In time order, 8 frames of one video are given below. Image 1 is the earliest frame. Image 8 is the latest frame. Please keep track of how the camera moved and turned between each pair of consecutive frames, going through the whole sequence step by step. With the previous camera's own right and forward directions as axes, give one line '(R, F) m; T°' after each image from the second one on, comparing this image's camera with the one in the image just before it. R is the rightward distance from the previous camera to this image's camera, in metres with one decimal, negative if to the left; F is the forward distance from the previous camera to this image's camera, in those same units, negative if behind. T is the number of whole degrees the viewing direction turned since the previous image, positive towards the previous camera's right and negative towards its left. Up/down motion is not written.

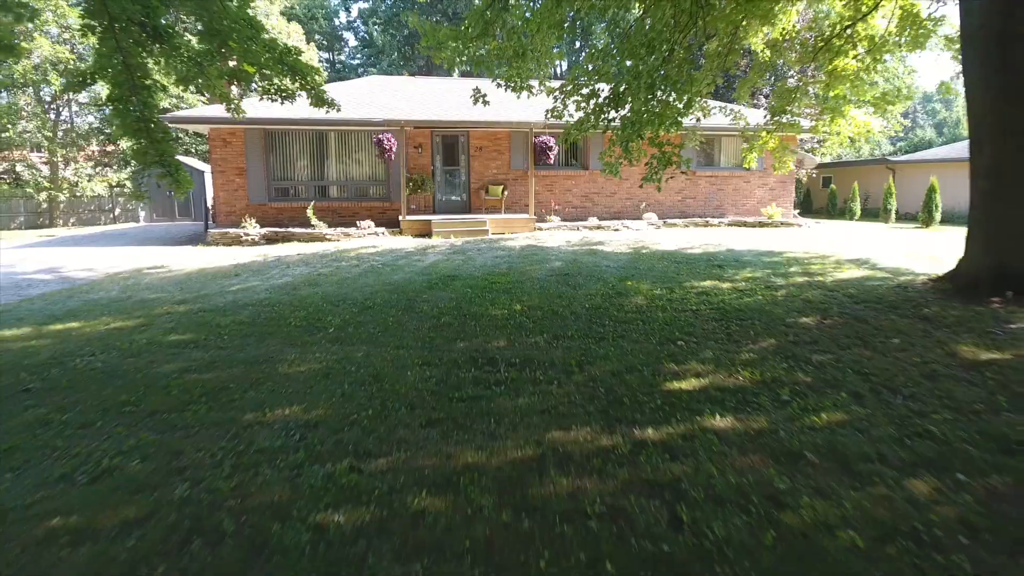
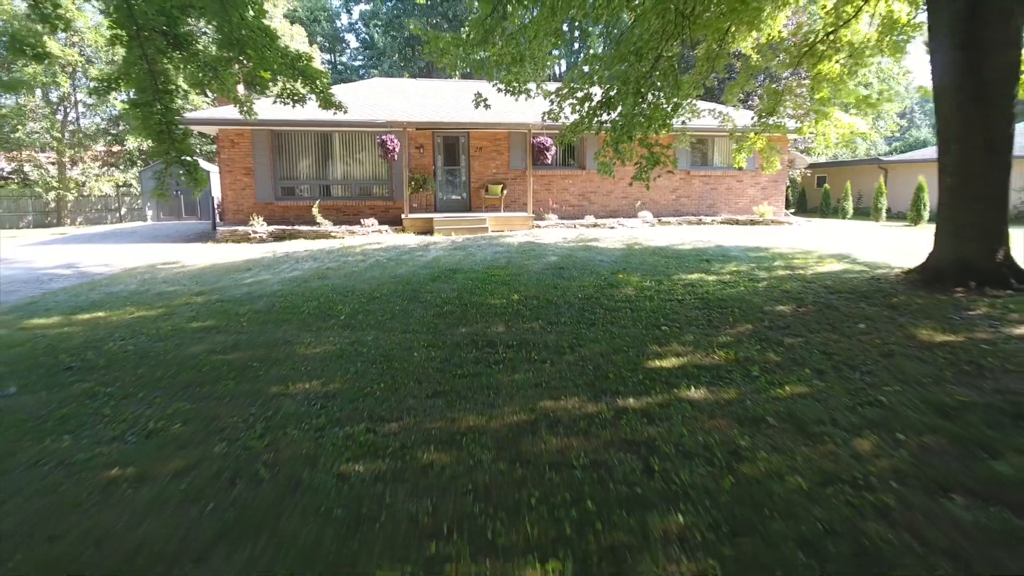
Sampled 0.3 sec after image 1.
(0.0, -0.4) m; 0°
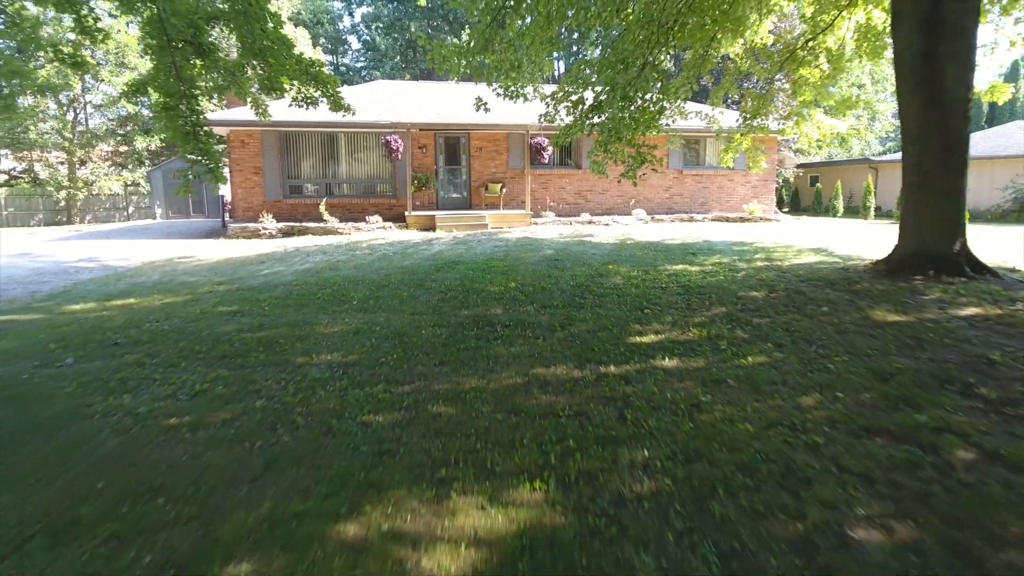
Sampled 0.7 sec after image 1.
(0.0, -0.5) m; 0°
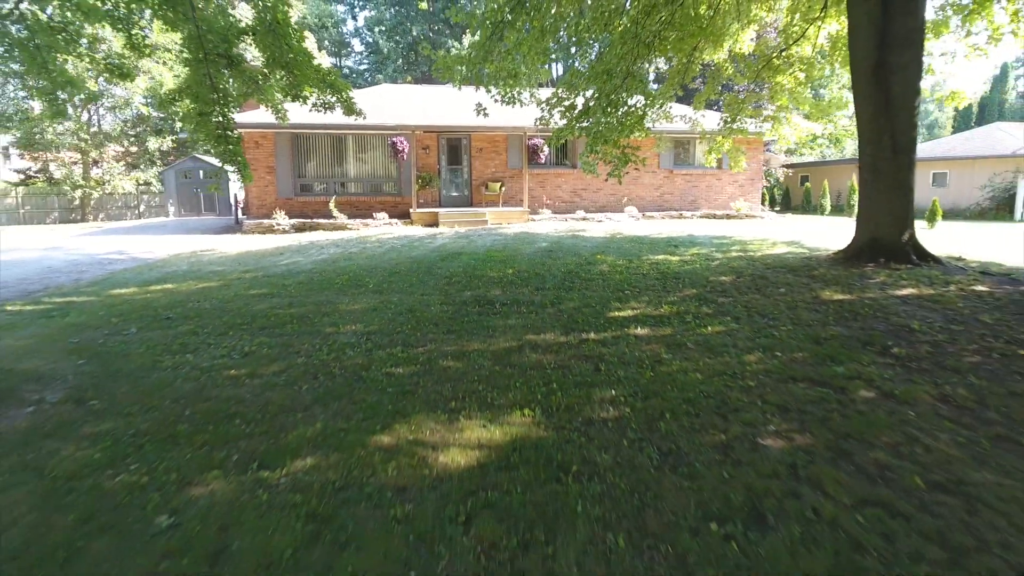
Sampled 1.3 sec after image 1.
(0.0, -0.7) m; 0°
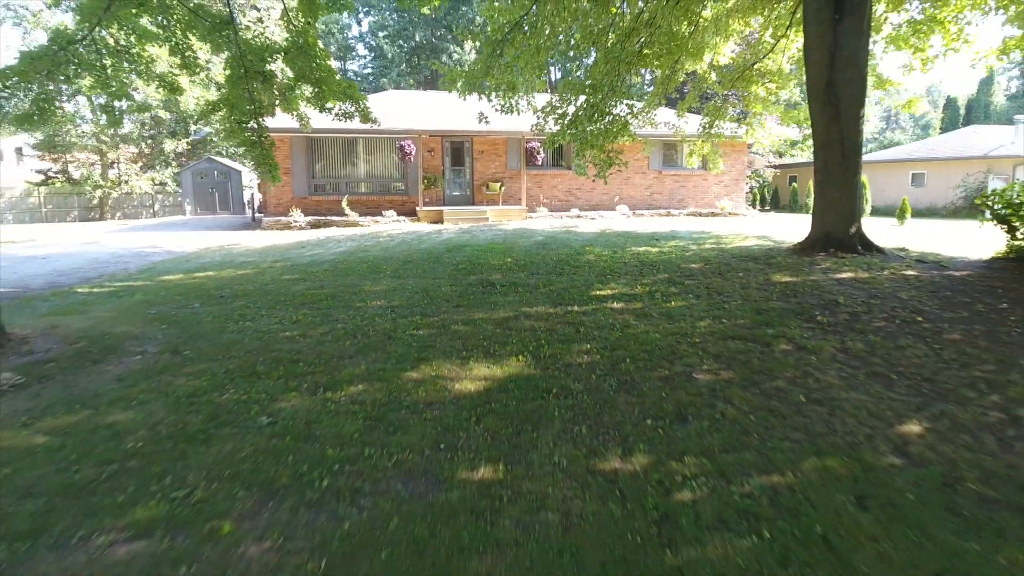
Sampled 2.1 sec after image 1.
(0.0, -1.0) m; 0°
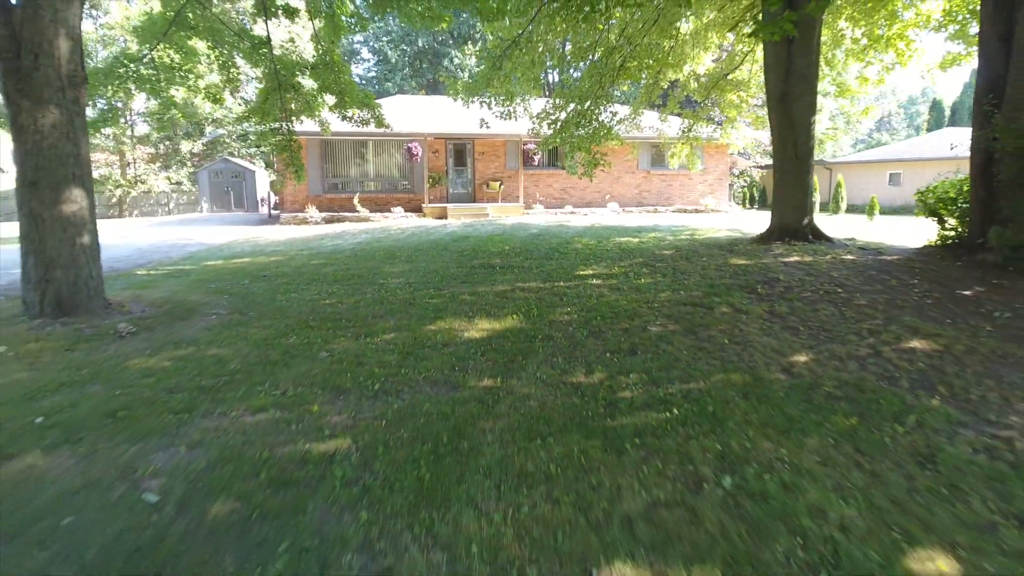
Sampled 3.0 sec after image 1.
(0.0, -1.2) m; 0°
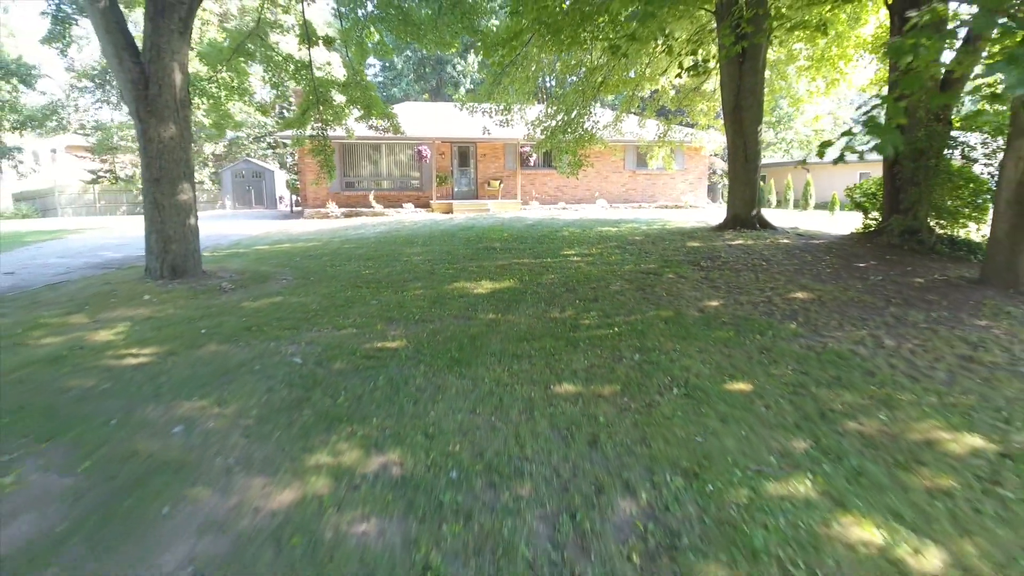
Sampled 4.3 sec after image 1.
(0.0, -1.8) m; 0°
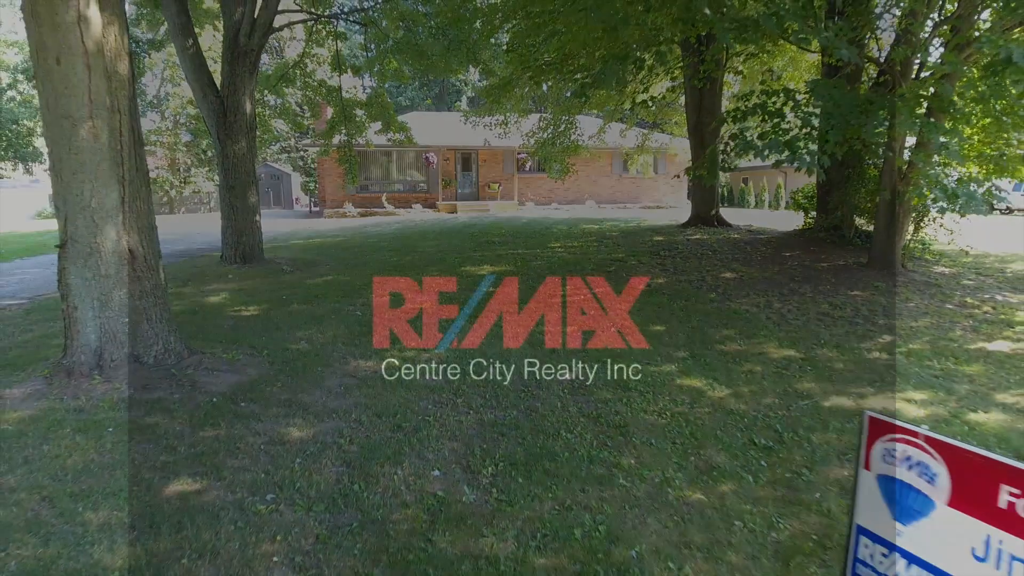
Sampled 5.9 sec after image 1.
(+0.1, -2.0) m; 0°
